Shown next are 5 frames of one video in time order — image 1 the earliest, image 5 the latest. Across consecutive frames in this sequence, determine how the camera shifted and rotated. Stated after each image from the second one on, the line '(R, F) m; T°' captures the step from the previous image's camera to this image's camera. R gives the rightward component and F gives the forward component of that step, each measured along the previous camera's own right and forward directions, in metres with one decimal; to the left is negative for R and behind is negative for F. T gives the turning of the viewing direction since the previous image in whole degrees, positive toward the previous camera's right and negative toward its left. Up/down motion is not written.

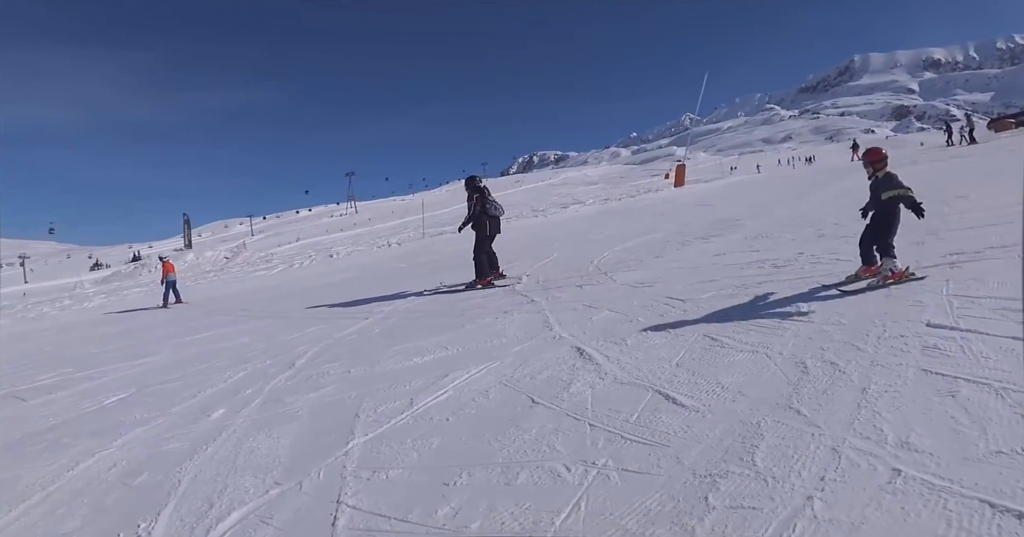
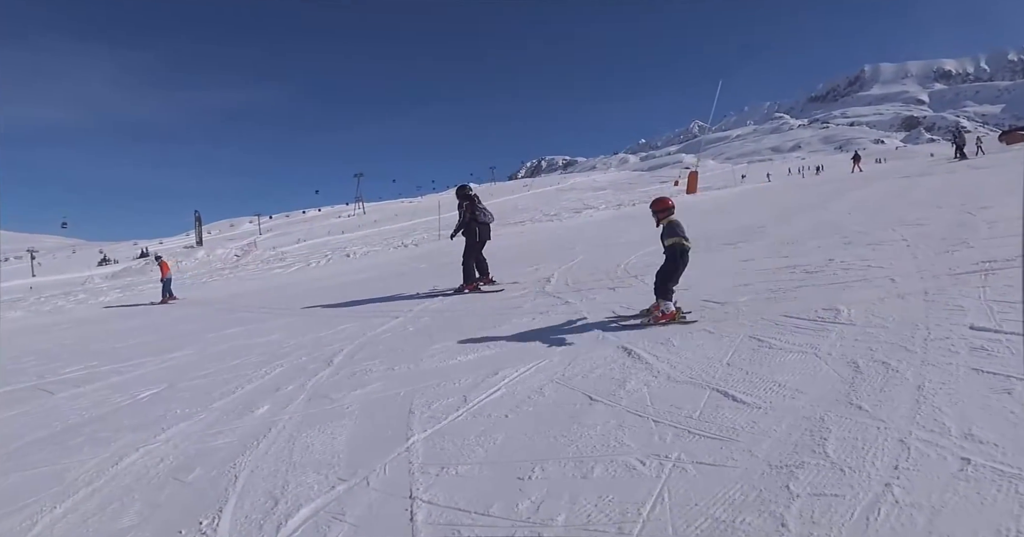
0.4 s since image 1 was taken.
(-0.8, 0.0) m; +6°
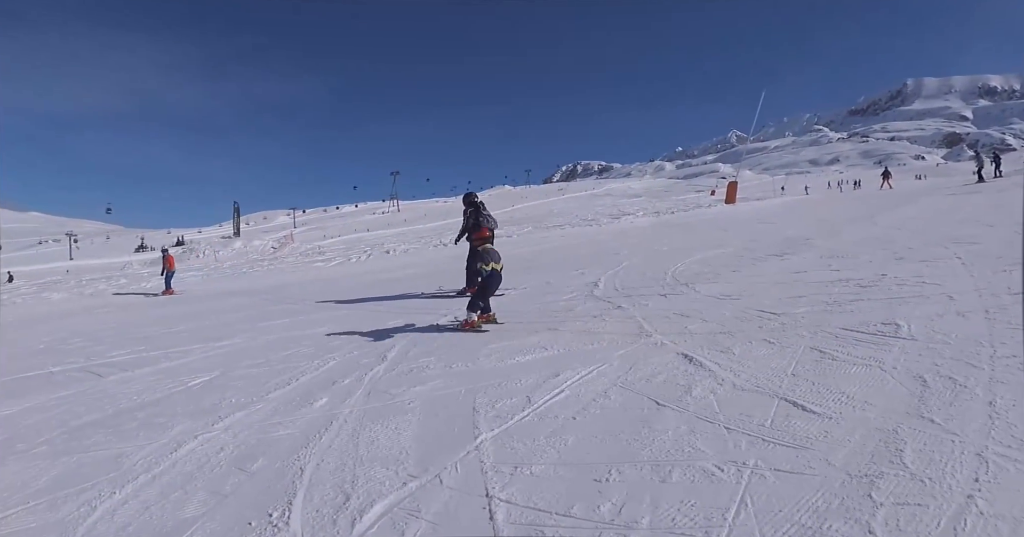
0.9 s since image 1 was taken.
(-0.7, 0.0) m; +3°
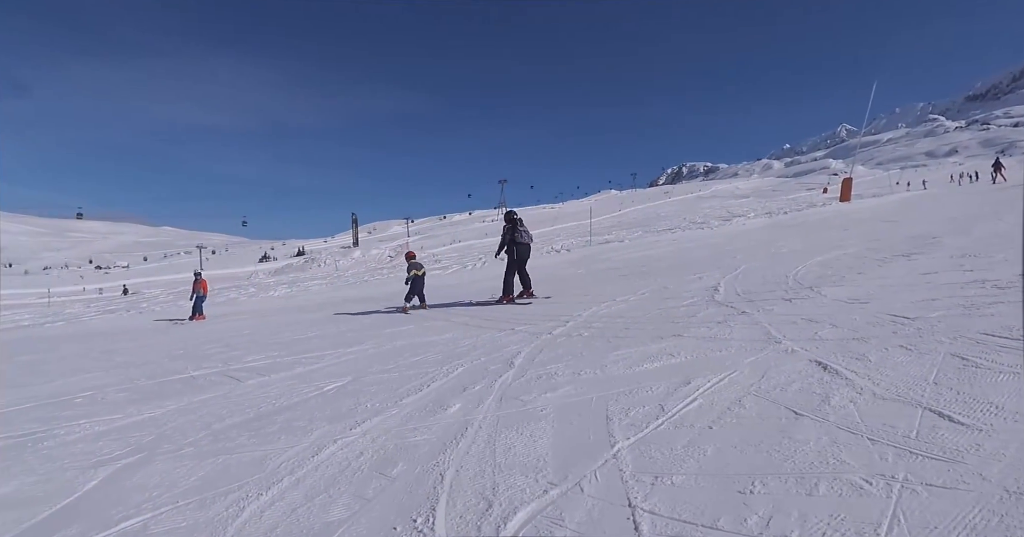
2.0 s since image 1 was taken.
(-0.7, 0.0) m; -4°
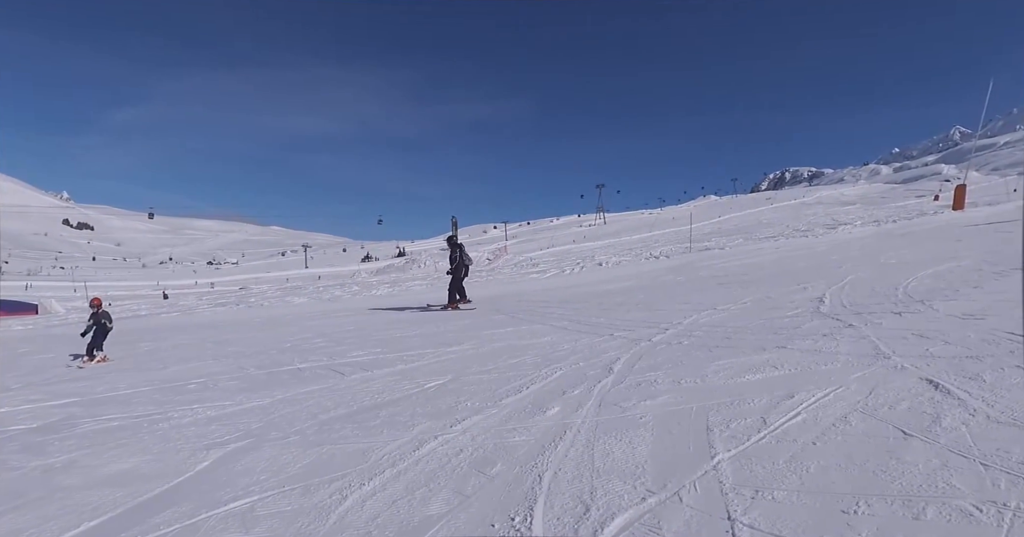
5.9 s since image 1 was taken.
(-0.4, -0.1) m; -5°
